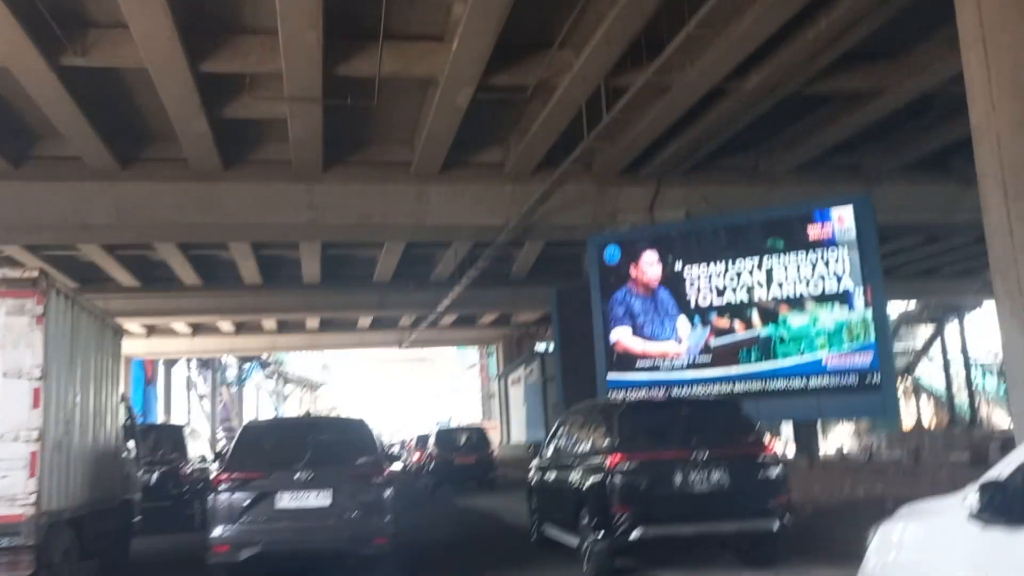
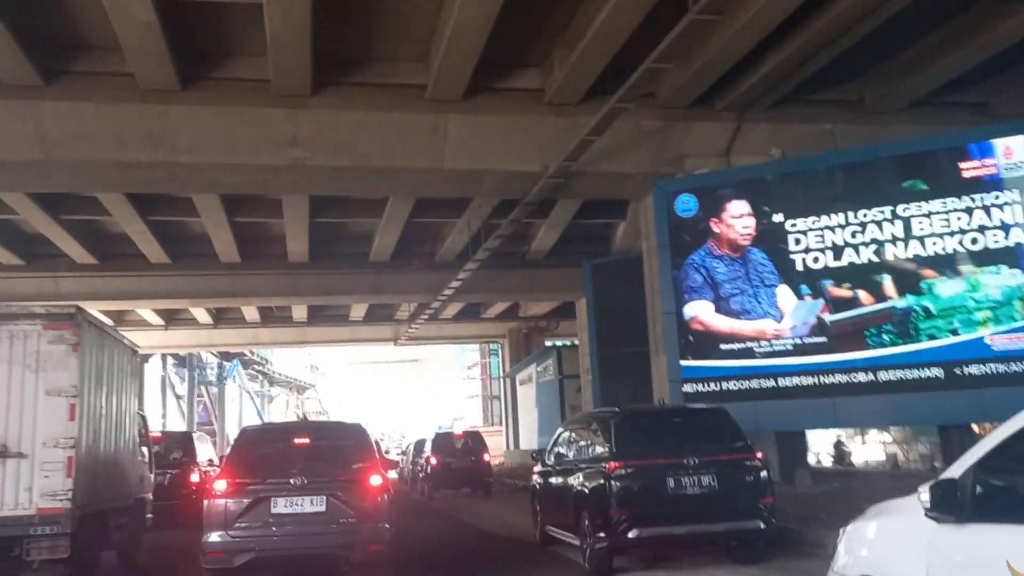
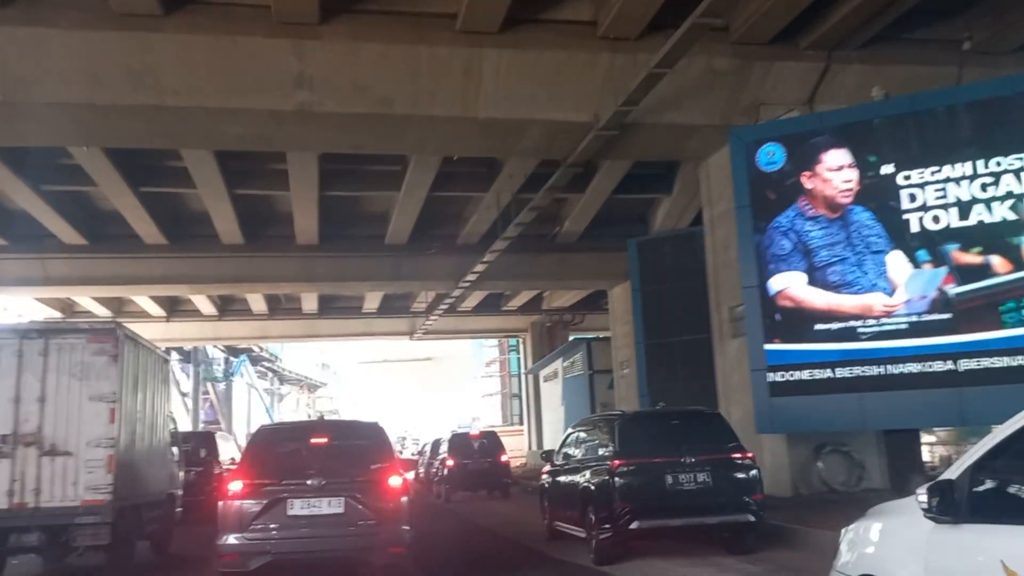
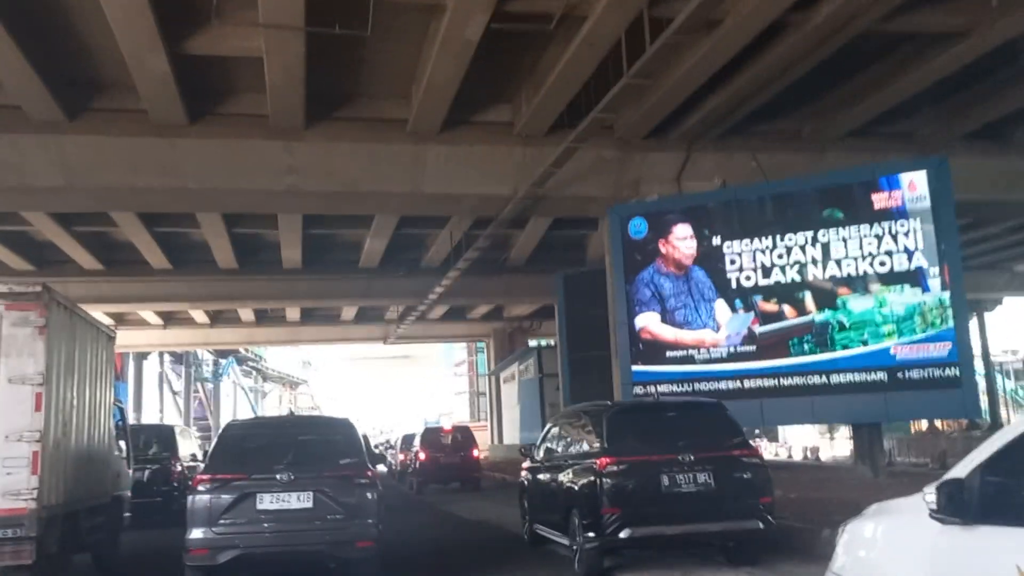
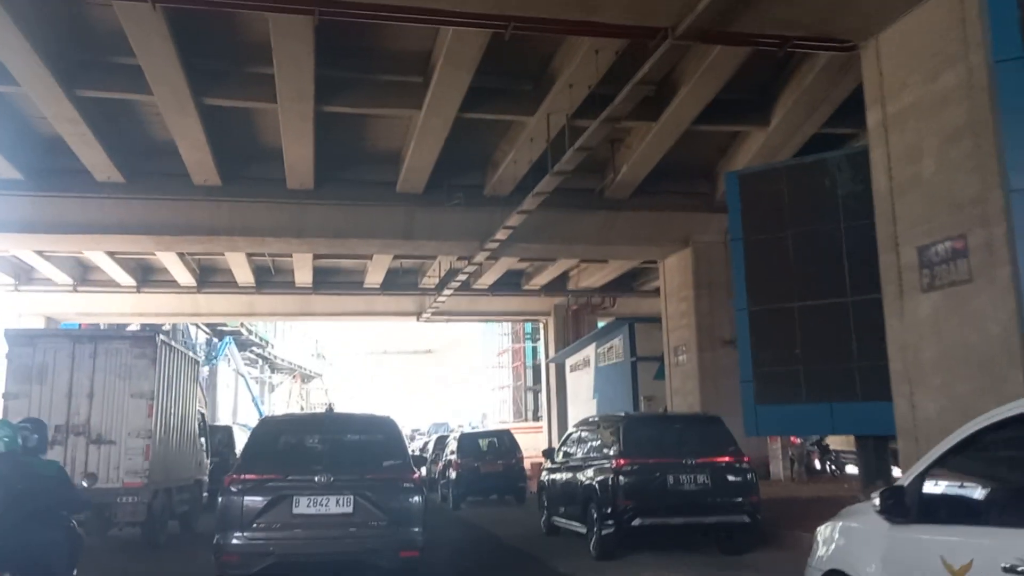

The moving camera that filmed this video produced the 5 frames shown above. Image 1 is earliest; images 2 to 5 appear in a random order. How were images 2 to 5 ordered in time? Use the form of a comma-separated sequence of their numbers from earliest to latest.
4, 2, 3, 5
